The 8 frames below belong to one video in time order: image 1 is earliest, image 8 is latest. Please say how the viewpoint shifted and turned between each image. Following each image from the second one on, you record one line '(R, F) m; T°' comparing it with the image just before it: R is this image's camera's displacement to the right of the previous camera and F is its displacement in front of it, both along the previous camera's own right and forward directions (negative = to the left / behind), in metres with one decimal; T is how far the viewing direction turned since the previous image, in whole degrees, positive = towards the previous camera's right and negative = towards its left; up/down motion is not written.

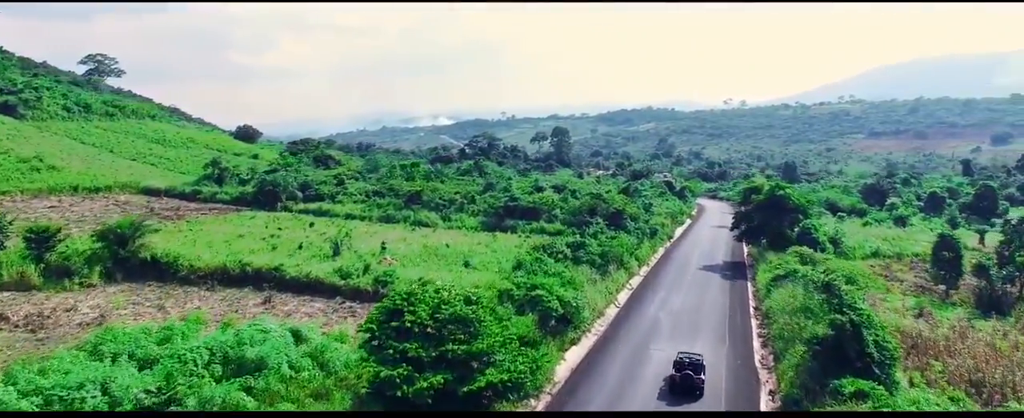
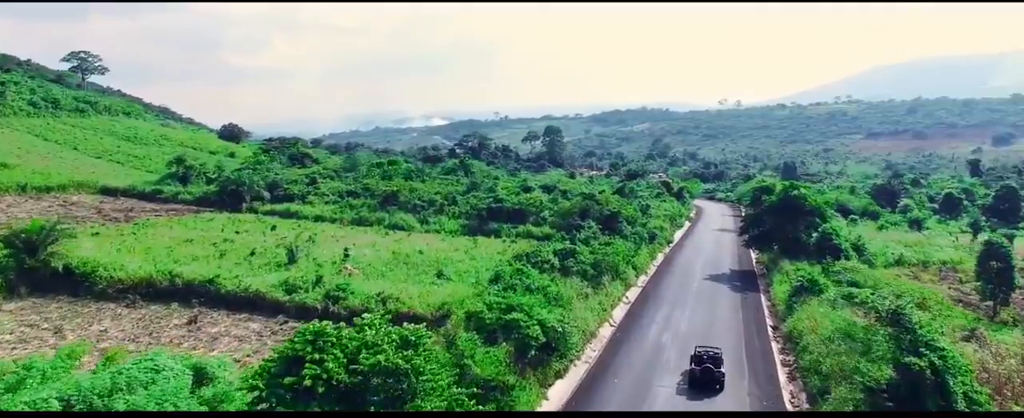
(+0.8, +4.6) m; +1°
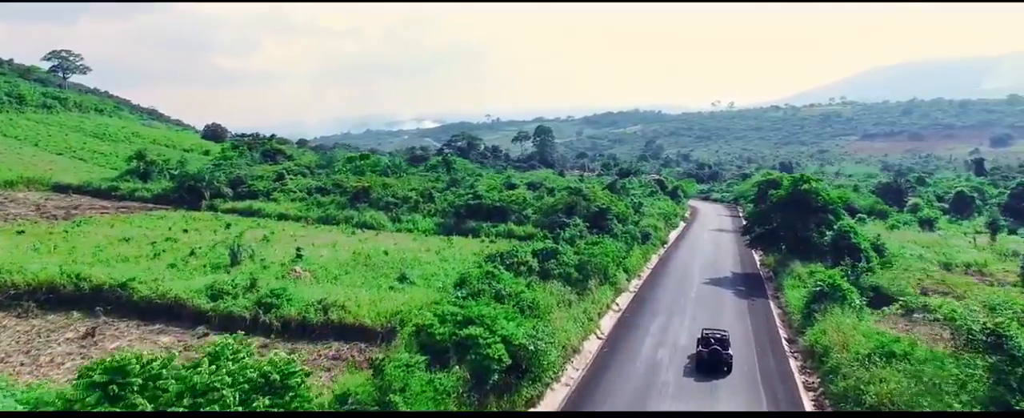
(+0.9, +4.0) m; +1°
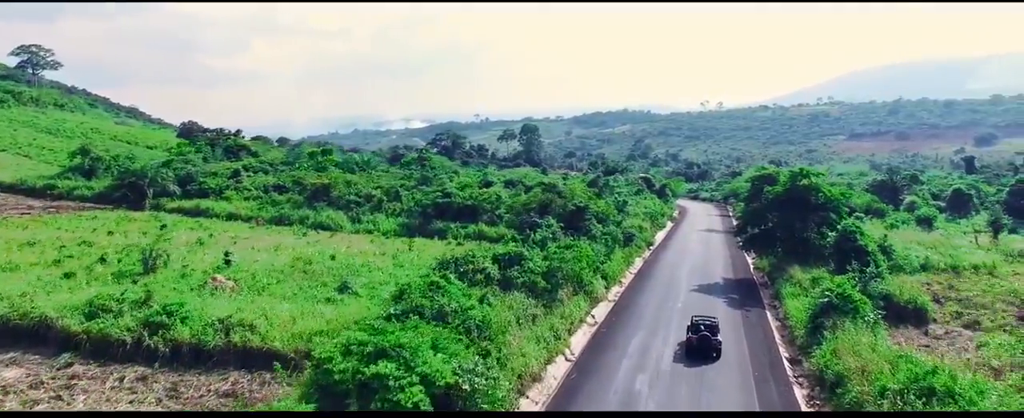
(+1.3, +3.8) m; +1°
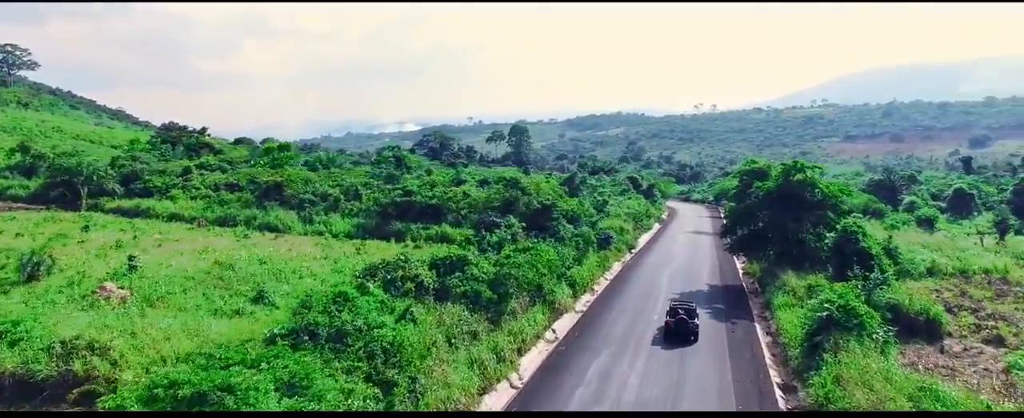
(+1.8, +3.5) m; 0°
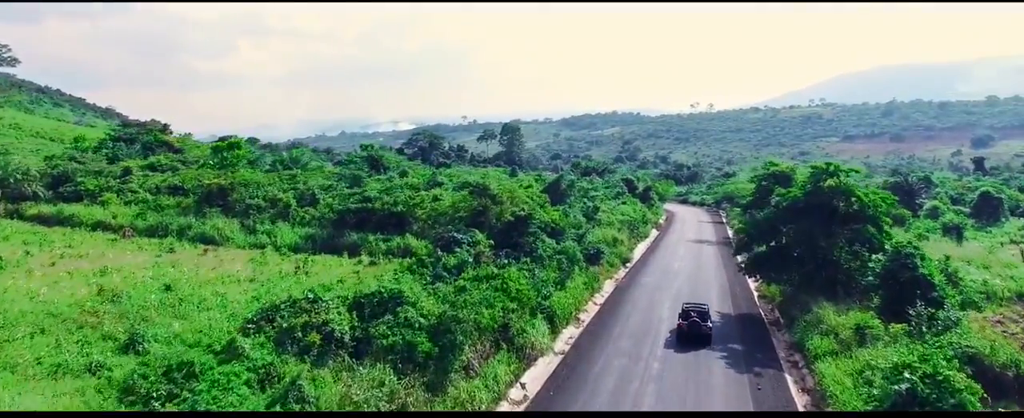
(+1.1, +5.0) m; 0°
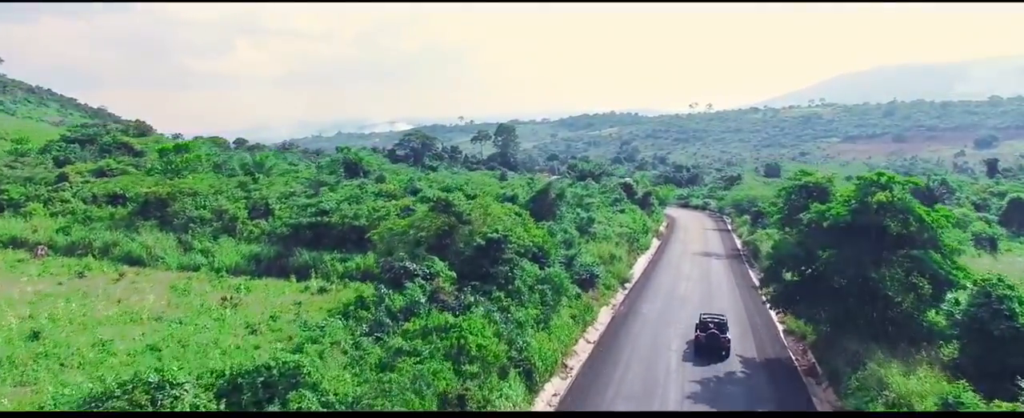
(+0.9, +4.4) m; 0°
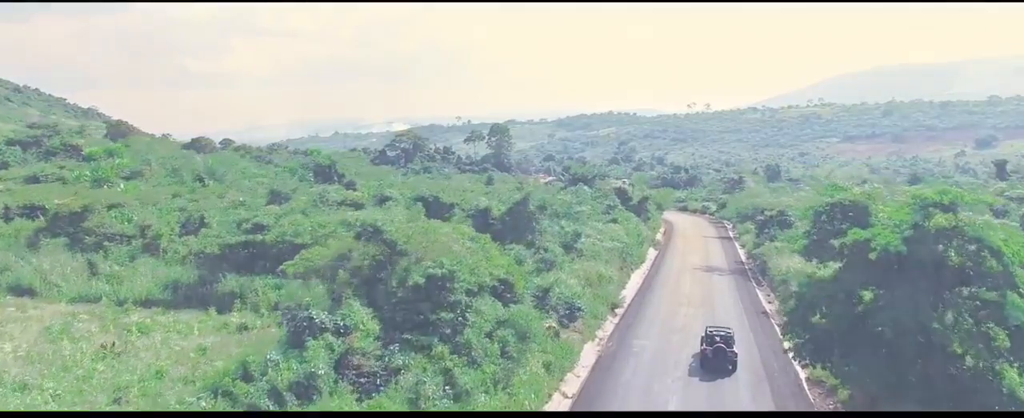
(+1.2, +4.2) m; 0°
